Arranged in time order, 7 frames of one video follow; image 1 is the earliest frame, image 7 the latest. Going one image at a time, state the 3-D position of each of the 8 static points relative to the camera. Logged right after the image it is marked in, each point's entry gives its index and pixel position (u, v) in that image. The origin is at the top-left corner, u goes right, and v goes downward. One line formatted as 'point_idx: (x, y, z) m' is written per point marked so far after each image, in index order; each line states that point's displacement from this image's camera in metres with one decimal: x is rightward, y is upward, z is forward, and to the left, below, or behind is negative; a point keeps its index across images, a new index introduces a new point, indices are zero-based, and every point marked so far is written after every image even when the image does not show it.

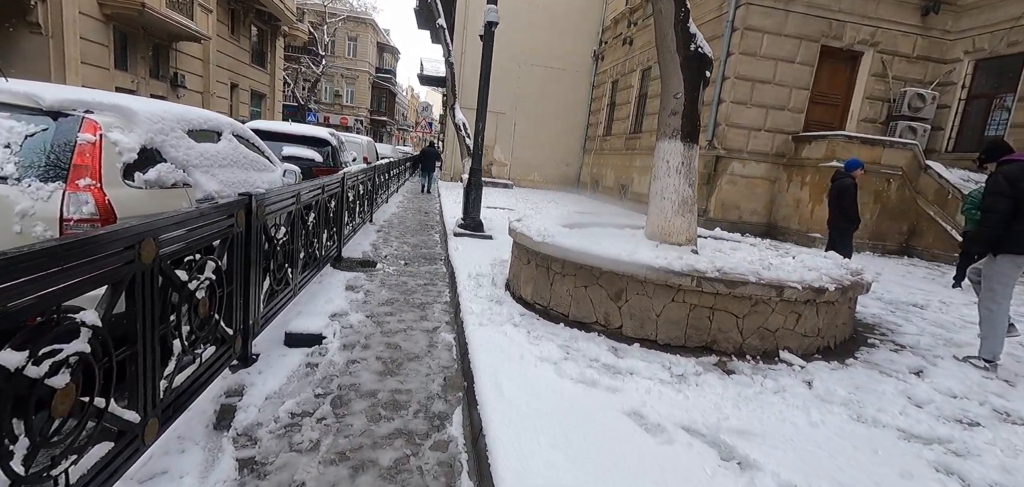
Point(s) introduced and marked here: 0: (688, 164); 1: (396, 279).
0: (+1.7, +0.8, +4.8) m
1: (-1.3, -0.4, +5.6) m
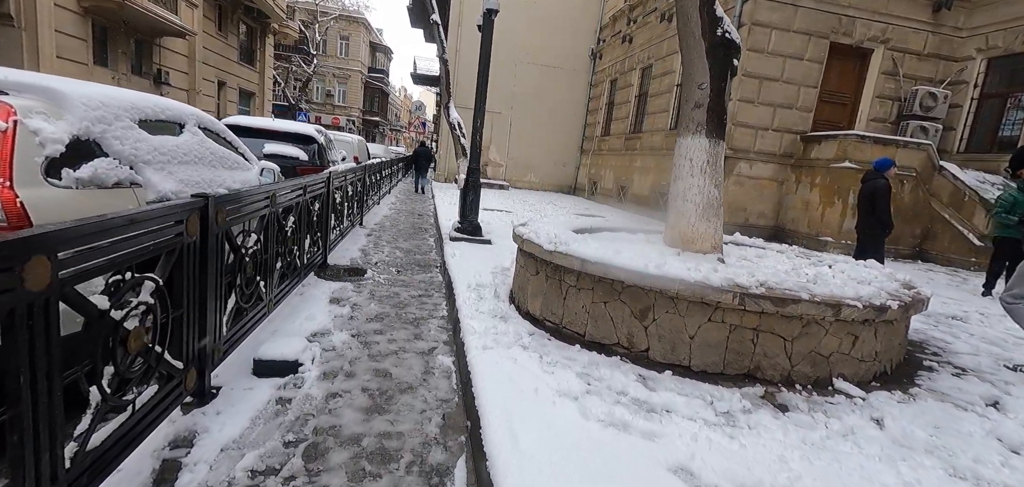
0: (+1.8, +0.7, +4.3) m
1: (-1.3, -0.5, +5.0) m
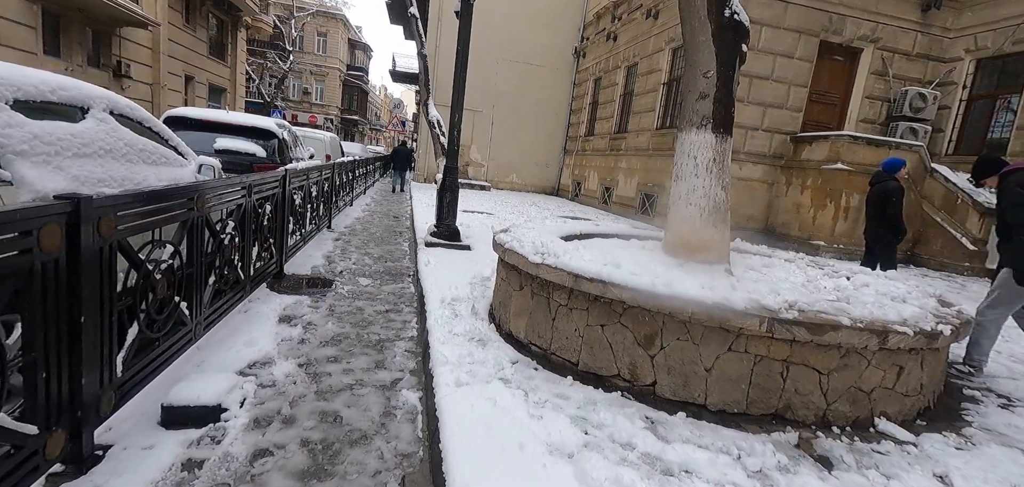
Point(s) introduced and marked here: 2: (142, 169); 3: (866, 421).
0: (+1.6, +0.6, +3.8) m
1: (-1.5, -0.6, +4.4) m
2: (-2.5, +0.5, +3.2) m
3: (+1.9, -0.9, +2.6) m
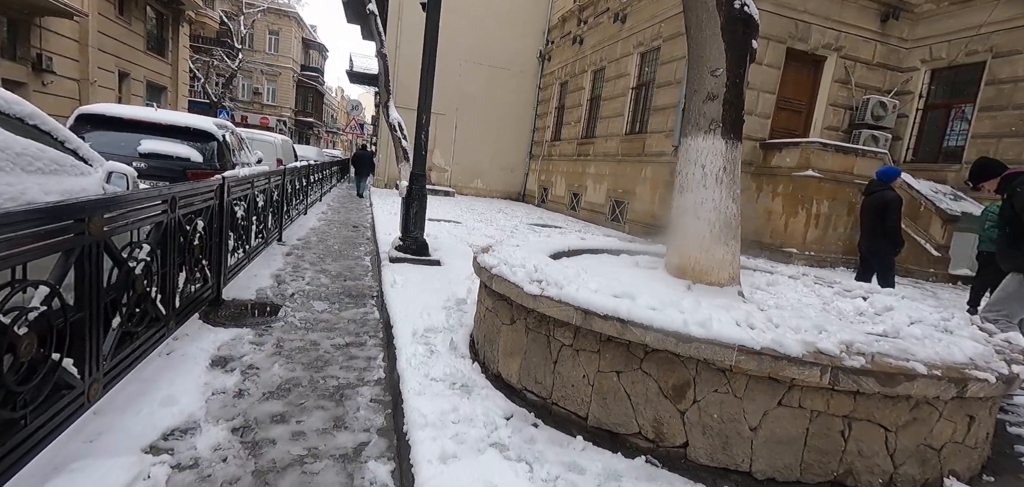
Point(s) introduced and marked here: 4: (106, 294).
0: (+1.5, +0.5, +3.4) m
1: (-1.6, -0.7, +3.7) m
2: (-2.5, +0.3, +2.5) m
3: (+1.9, -1.1, +2.1) m
4: (-2.0, -0.2, +2.4) m
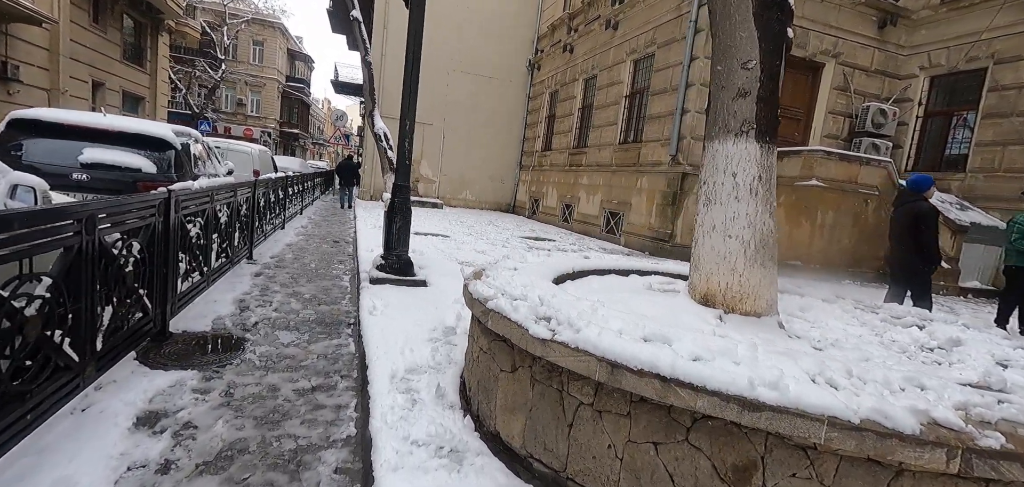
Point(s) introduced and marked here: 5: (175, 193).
0: (+1.5, +0.4, +2.8) m
1: (-1.6, -0.9, +3.1) m
2: (-2.5, +0.2, +1.9) m
3: (+1.9, -1.2, +1.6) m
4: (-2.0, -0.4, +1.8) m
5: (-2.6, +0.4, +3.7) m
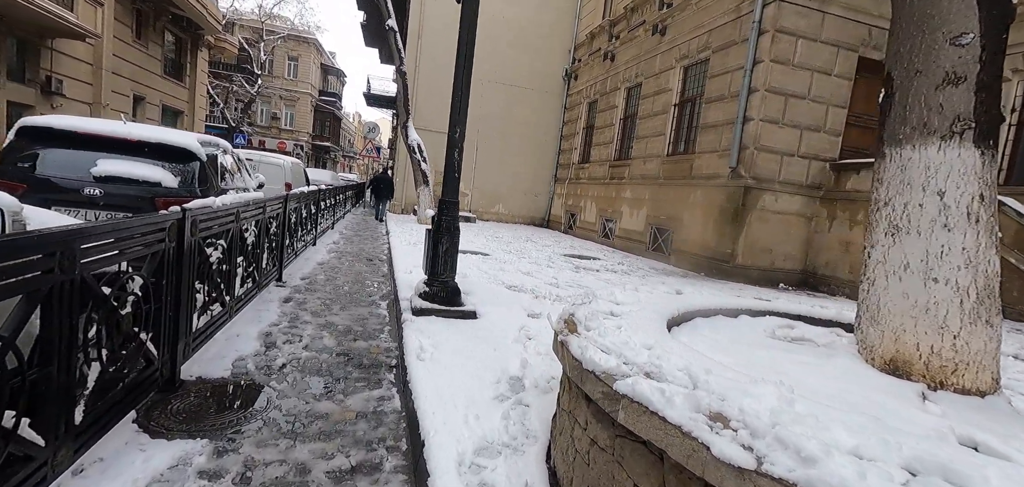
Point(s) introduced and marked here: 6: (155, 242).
0: (+2.0, +0.2, +2.0) m
1: (-1.1, -1.1, +2.4) m
2: (-2.1, 0.0, +1.2) m
3: (+2.3, -1.3, +0.7) m
4: (-1.6, -0.5, +1.1) m
5: (-2.1, +0.2, +3.1) m
6: (-1.9, 0.0, +2.6) m
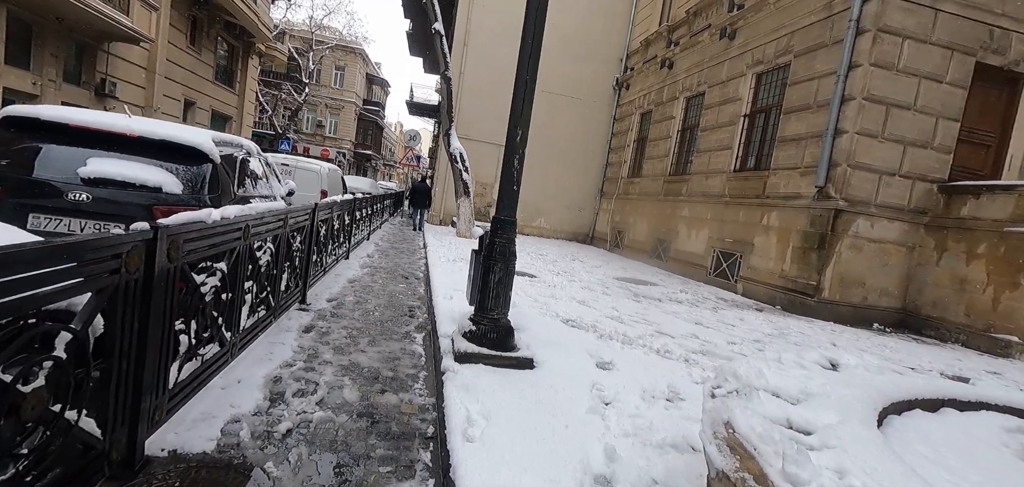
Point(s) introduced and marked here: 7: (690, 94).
0: (+2.3, -0.1, +0.9) m
1: (-0.8, -1.2, +1.5) m
2: (-1.8, 0.0, +0.4) m
3: (+2.5, -1.6, -0.4) m
4: (-1.3, -0.6, +0.3) m
5: (-1.6, +0.1, +2.3) m
6: (-1.5, -0.1, +1.8) m
7: (+4.8, +4.0, +13.1) m
